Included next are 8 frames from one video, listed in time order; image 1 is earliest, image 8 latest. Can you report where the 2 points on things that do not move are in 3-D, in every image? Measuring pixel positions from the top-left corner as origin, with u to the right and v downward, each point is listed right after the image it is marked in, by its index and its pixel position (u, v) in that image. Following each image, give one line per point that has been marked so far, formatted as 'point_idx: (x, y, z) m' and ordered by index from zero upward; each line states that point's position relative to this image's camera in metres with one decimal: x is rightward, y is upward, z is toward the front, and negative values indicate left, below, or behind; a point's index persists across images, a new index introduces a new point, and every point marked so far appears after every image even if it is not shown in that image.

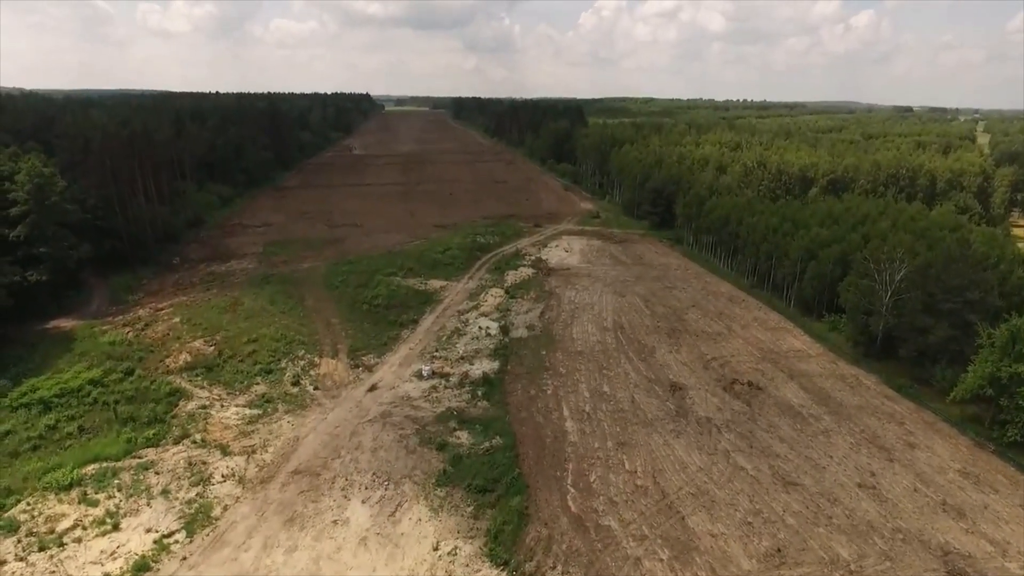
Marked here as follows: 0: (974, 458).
0: (+14.9, -5.5, +19.9) m
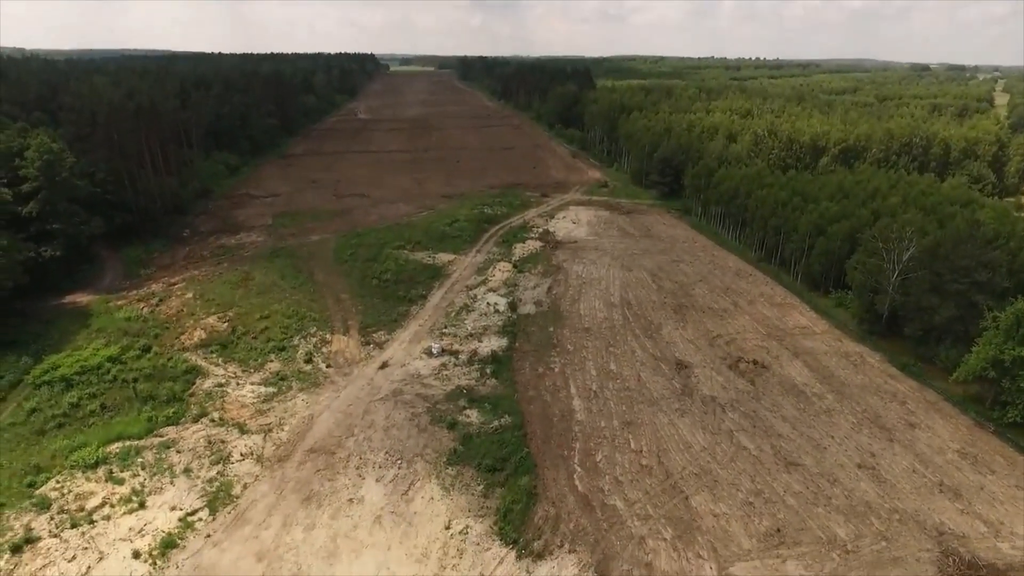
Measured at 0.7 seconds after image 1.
0: (+15.2, -4.9, +20.3) m
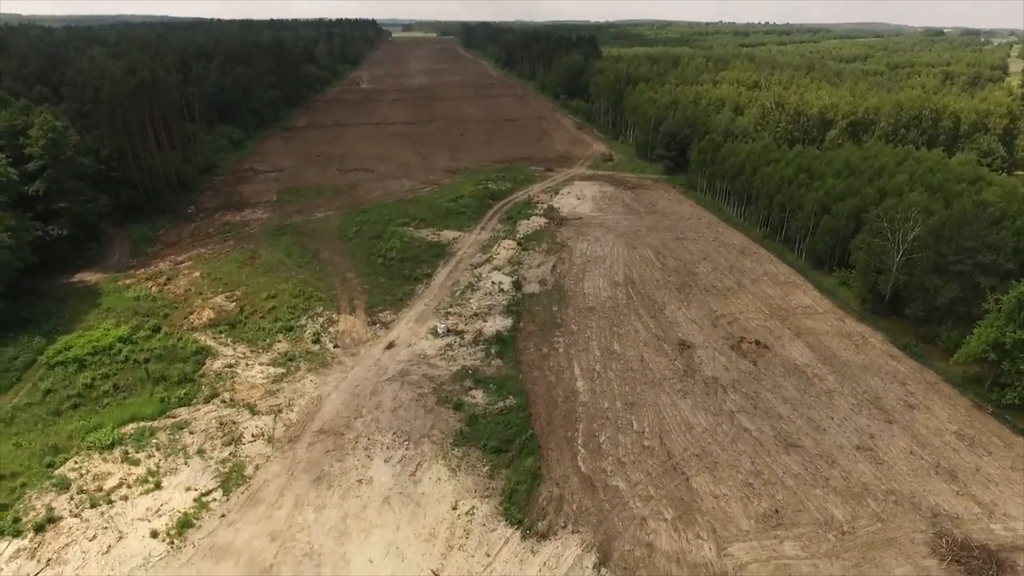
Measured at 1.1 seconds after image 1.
0: (+15.4, -4.4, +20.6) m
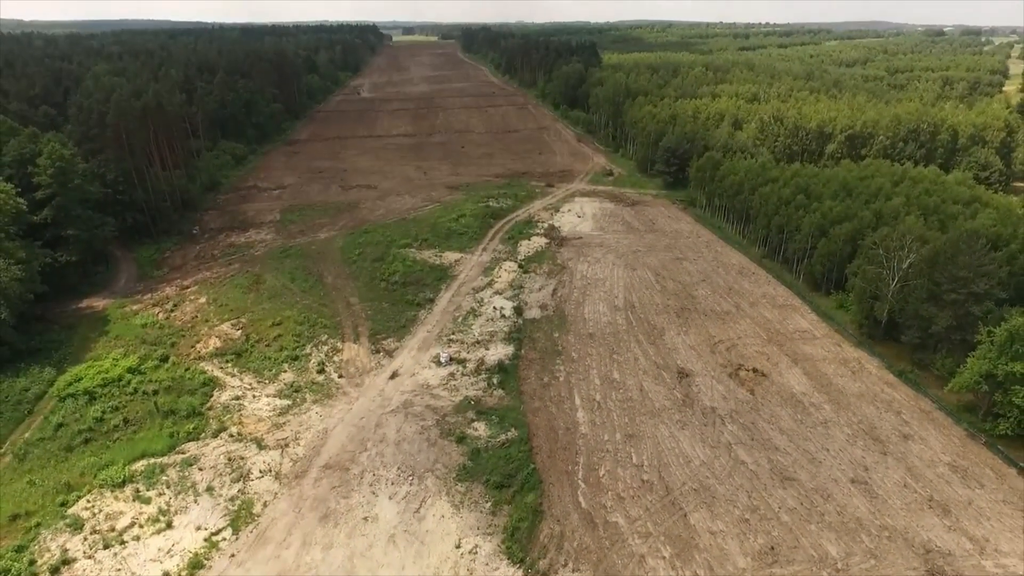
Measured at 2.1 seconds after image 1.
0: (+15.4, -5.5, +21.0) m
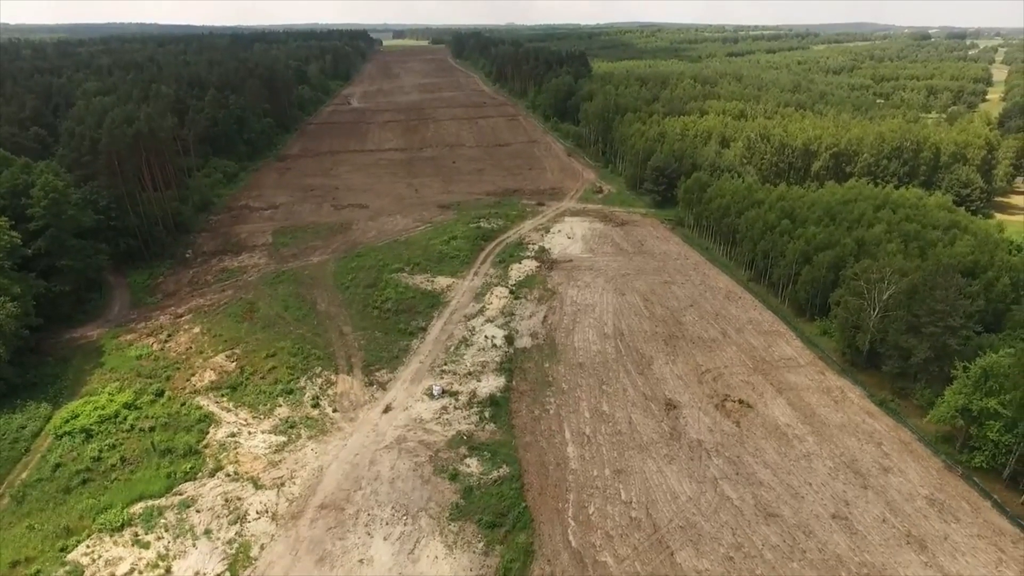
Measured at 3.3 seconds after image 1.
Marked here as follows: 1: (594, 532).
0: (+15.1, -6.8, +21.7) m
1: (+2.6, -7.8, +19.7) m
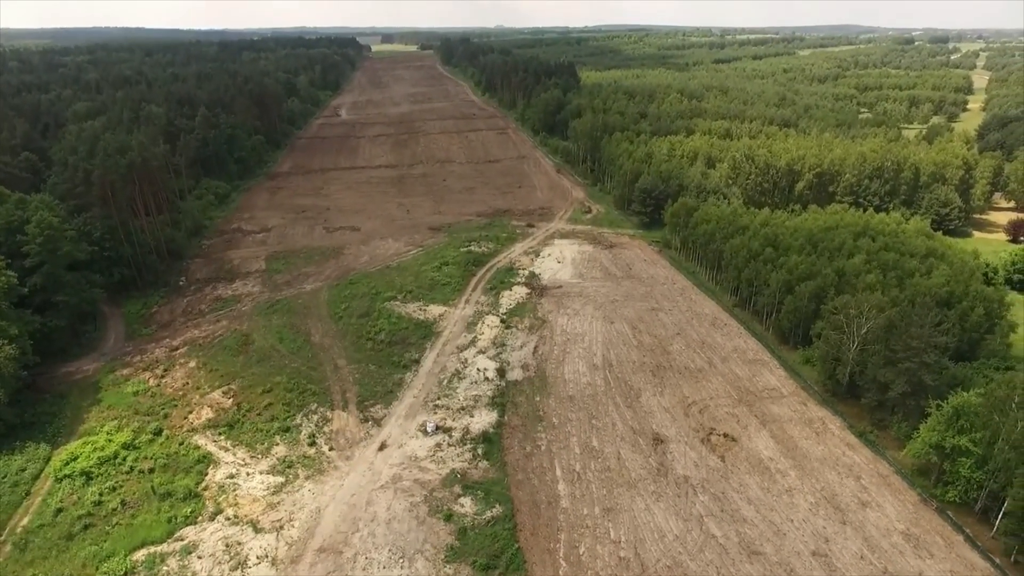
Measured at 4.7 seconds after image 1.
0: (+14.9, -8.4, +22.6) m
1: (+2.4, -9.4, +20.5) m
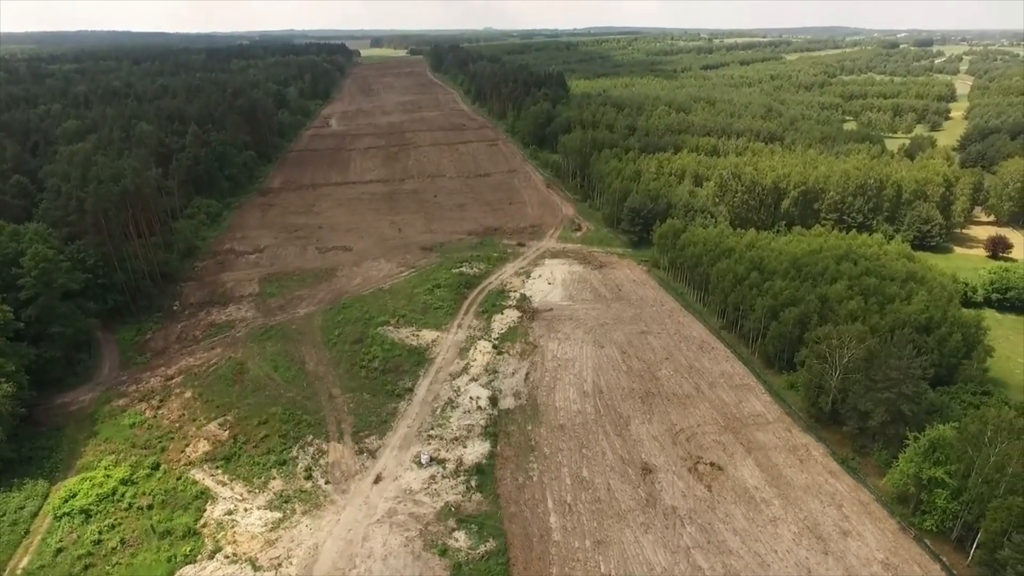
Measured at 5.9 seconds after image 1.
0: (+14.6, -9.8, +23.4) m
1: (+2.2, -10.9, +21.1) m
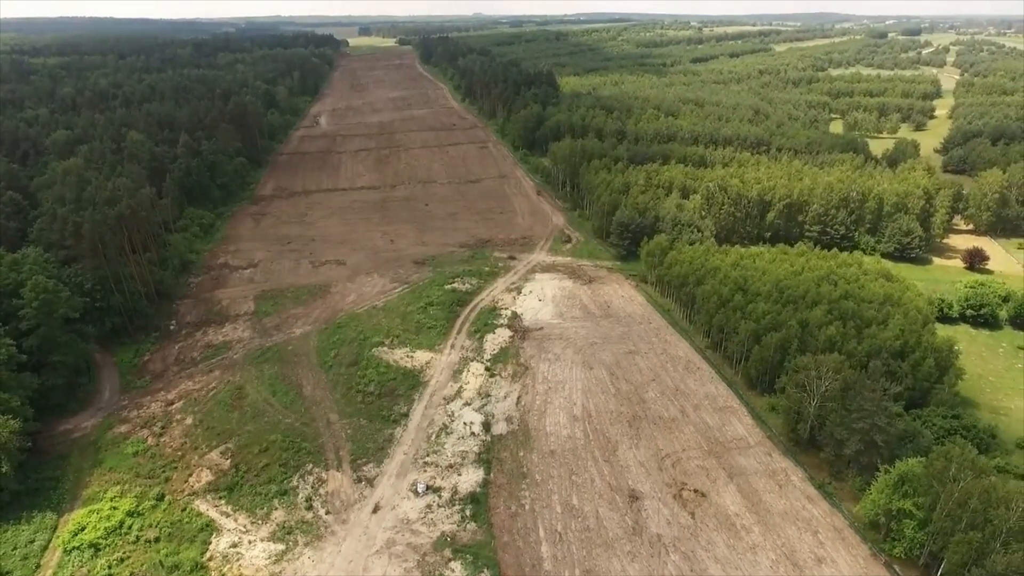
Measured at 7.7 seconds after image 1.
0: (+14.4, -11.4, +24.9) m
1: (+2.0, -12.7, +22.4) m
